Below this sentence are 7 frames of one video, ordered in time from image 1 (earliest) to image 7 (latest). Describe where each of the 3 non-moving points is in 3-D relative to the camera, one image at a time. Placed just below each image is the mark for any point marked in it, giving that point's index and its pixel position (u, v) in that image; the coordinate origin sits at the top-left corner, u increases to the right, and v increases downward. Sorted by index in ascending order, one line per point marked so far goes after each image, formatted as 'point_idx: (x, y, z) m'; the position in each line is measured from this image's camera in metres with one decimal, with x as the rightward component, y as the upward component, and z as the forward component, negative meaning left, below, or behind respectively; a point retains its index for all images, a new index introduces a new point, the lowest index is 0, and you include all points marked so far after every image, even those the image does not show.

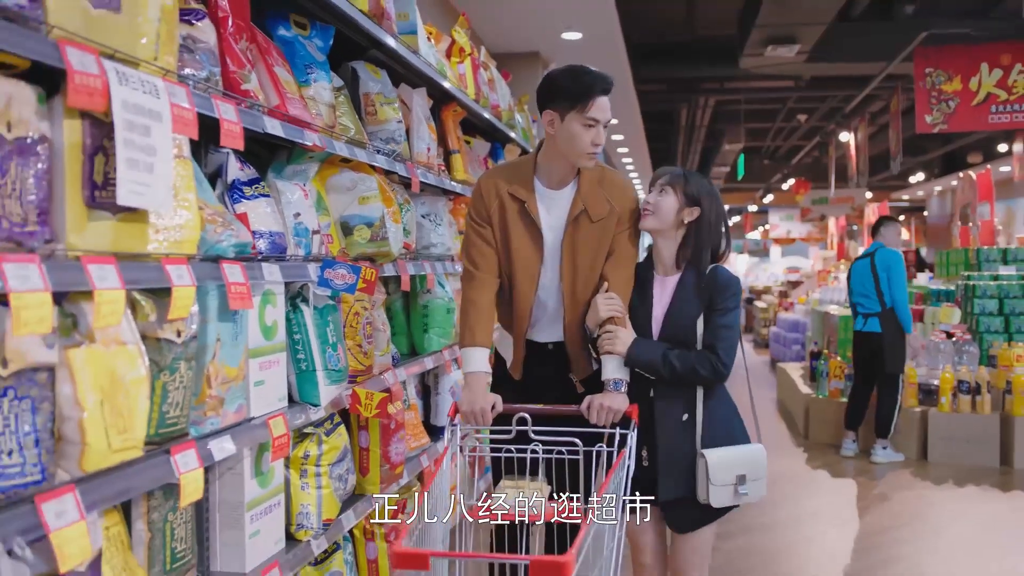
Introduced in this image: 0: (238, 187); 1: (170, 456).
0: (-0.5, +0.2, +1.8) m
1: (-0.5, -0.2, +1.5) m
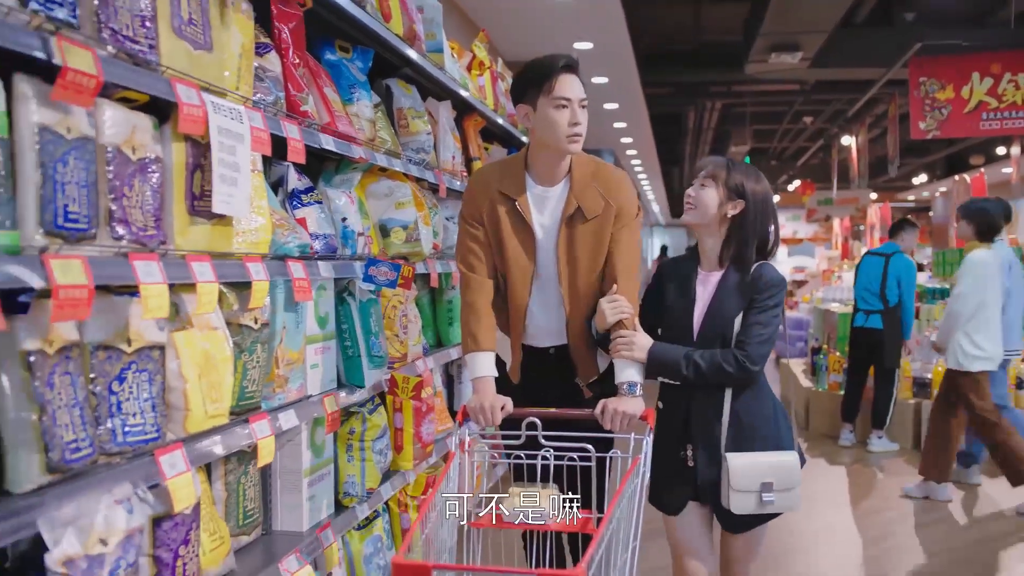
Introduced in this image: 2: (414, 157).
0: (-0.4, +0.2, +2.1) m
1: (-0.5, -0.2, +1.8) m
2: (-0.3, +0.4, +2.9) m
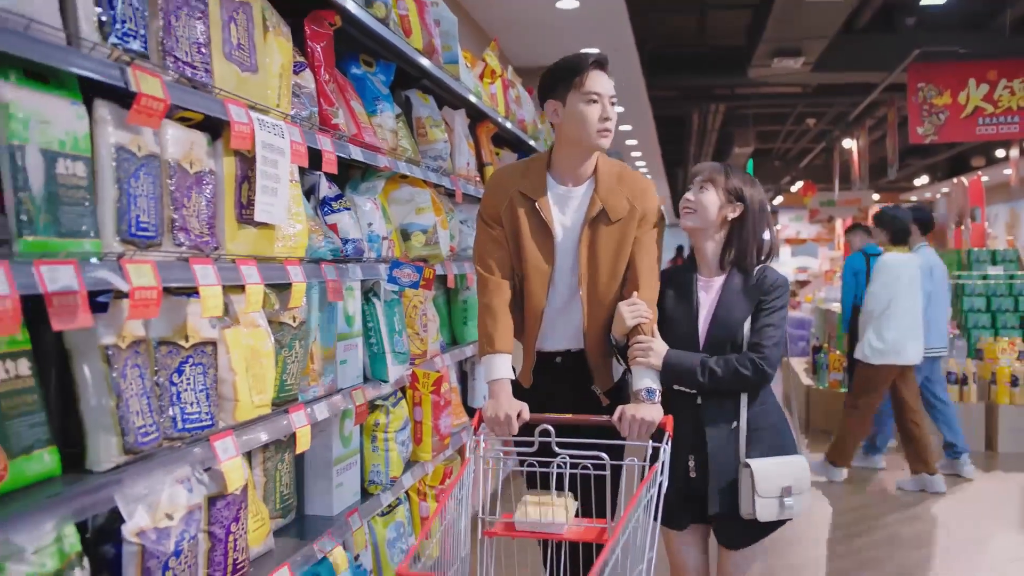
0: (-0.4, +0.2, +2.3) m
1: (-0.4, -0.2, +1.9) m
2: (-0.2, +0.4, +3.1) m
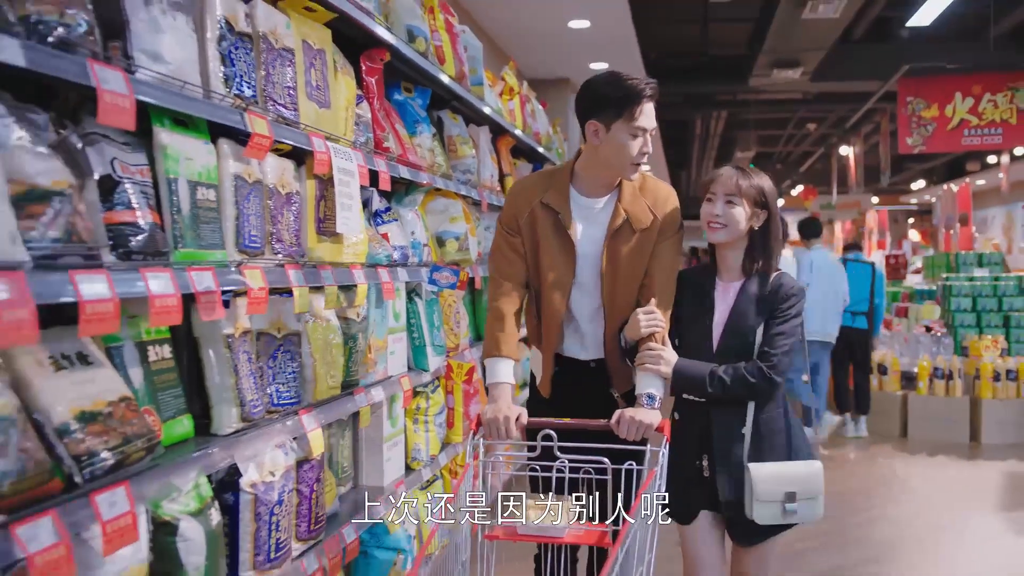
0: (-0.3, +0.2, +2.6) m
1: (-0.4, -0.2, +2.3) m
2: (-0.2, +0.4, +3.4) m
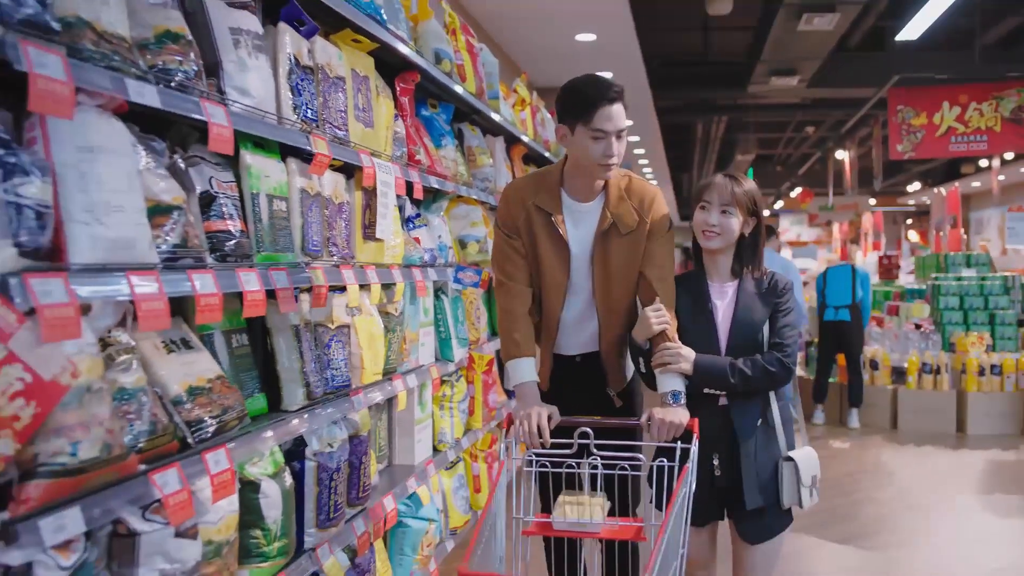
0: (-0.3, +0.2, +2.9) m
1: (-0.3, -0.2, +2.6) m
2: (-0.1, +0.4, +3.7) m
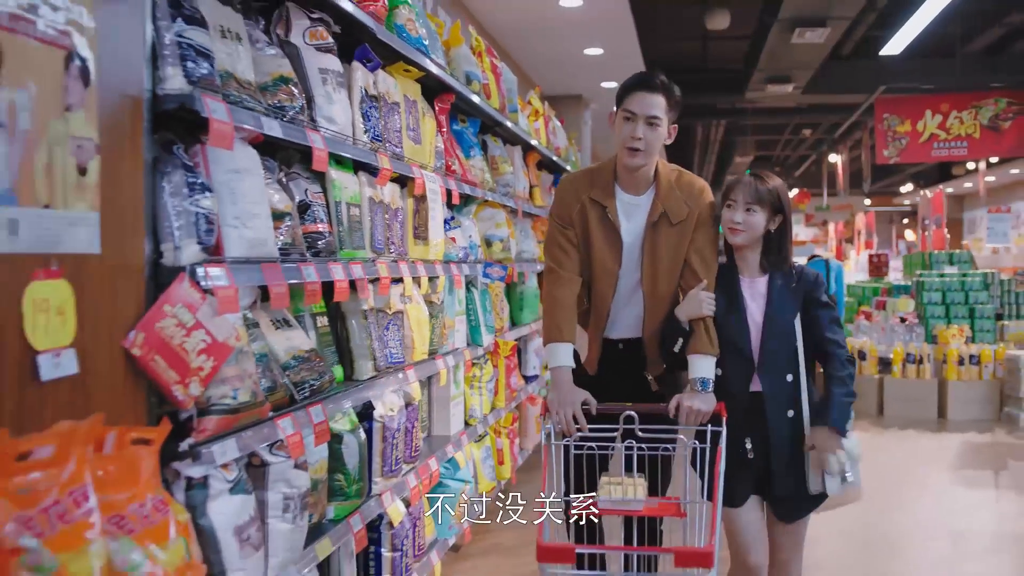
0: (-0.2, +0.2, +3.4) m
1: (-0.2, -0.2, +3.0) m
2: (0.0, +0.4, +4.2) m
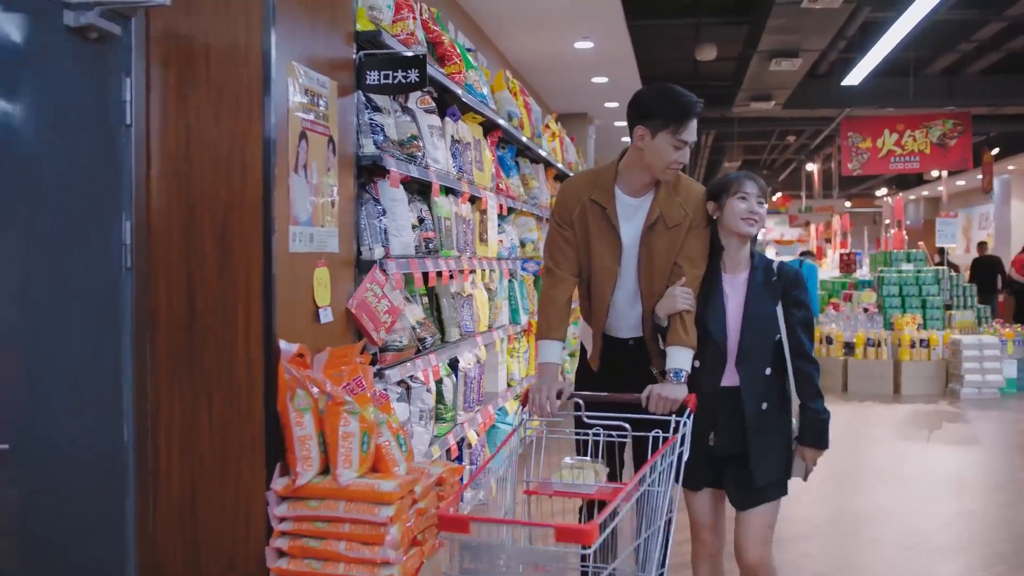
0: (-0.1, +0.3, +4.4) m
1: (-0.1, -0.2, +4.0) m
2: (+0.1, +0.4, +5.2) m
